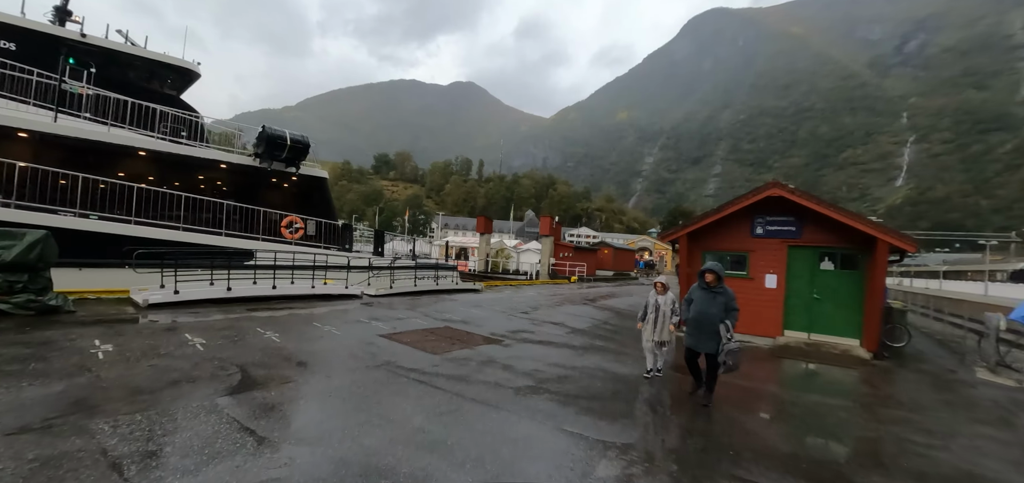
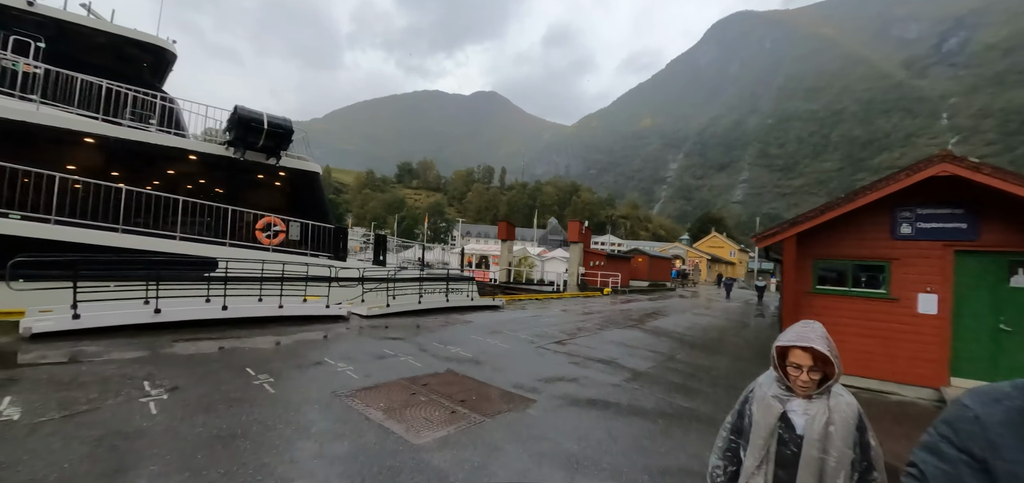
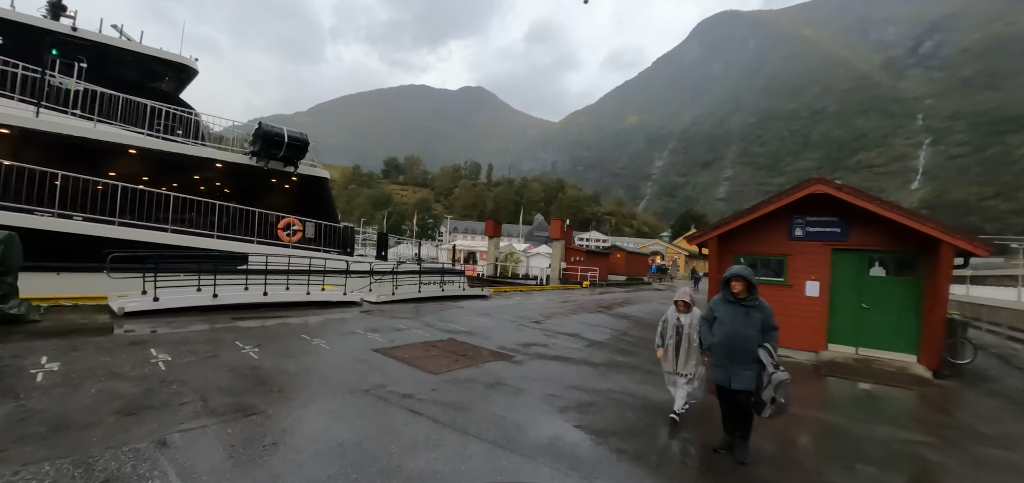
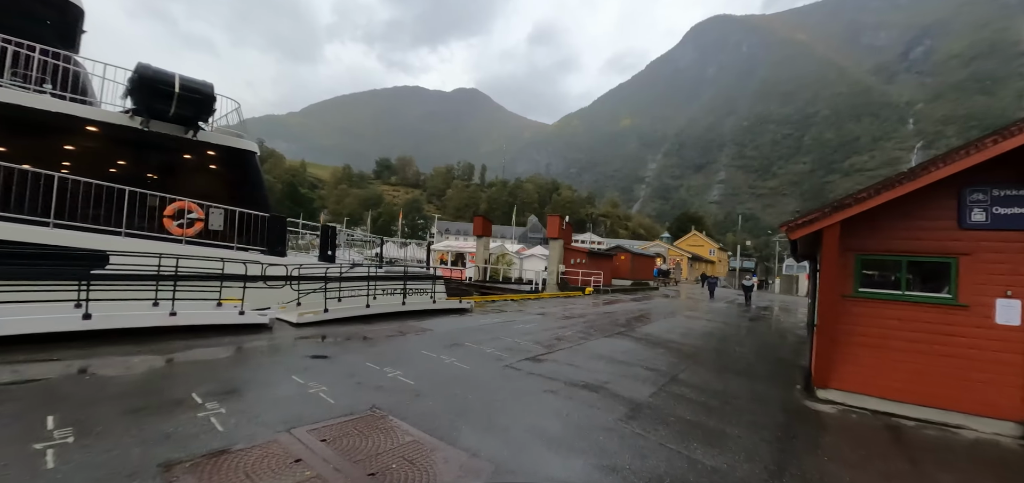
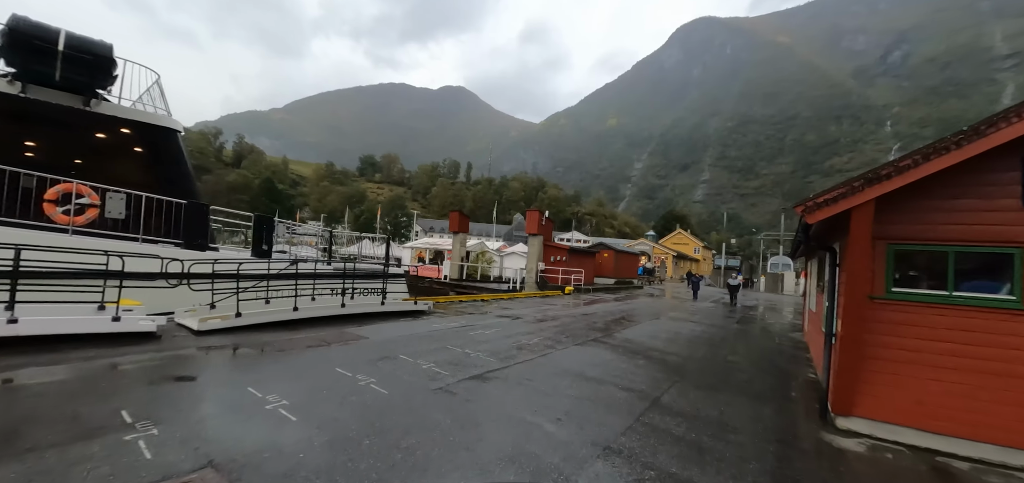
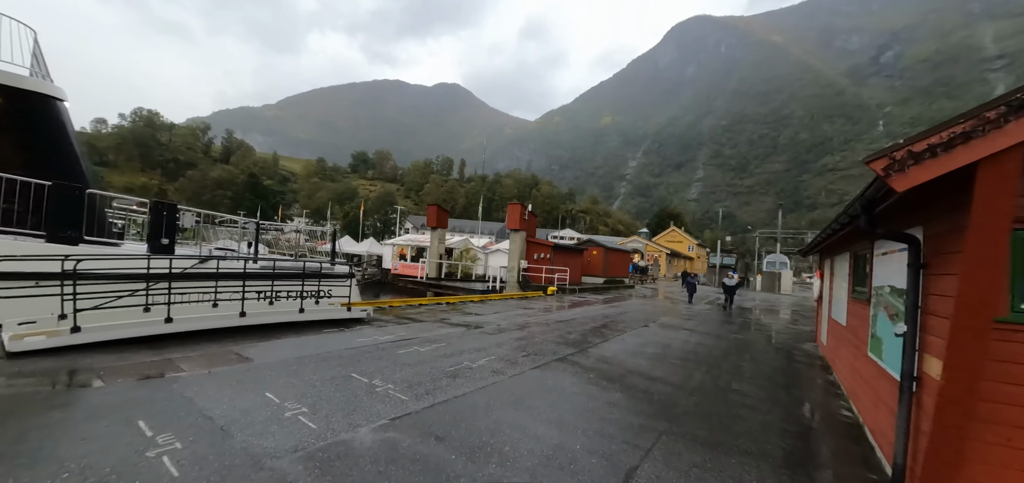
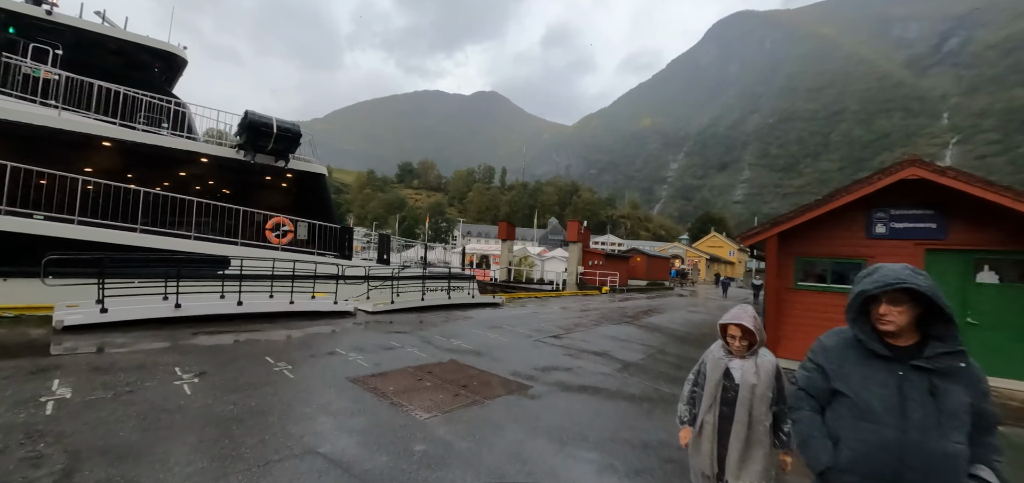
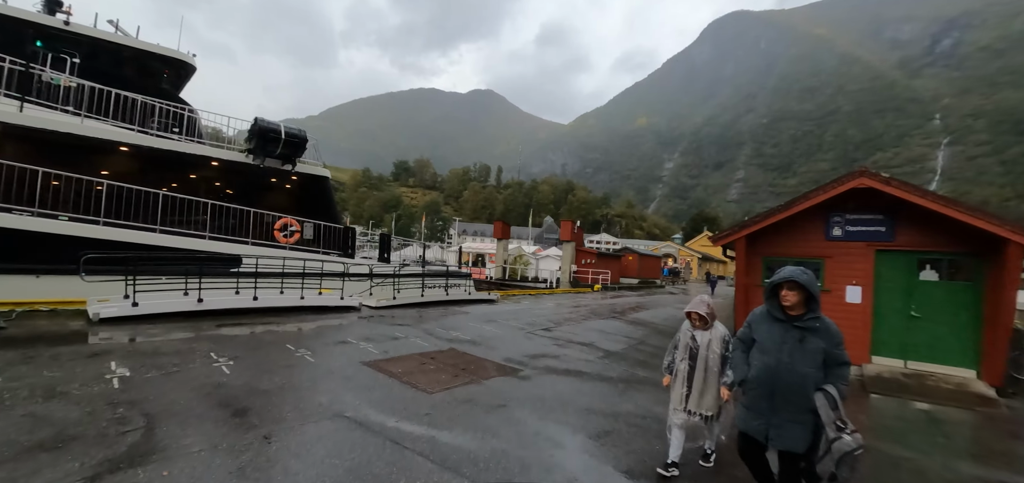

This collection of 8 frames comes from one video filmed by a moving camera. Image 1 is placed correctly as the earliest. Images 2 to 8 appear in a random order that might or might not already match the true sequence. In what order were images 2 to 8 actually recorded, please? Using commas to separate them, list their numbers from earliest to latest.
3, 8, 7, 2, 4, 5, 6
